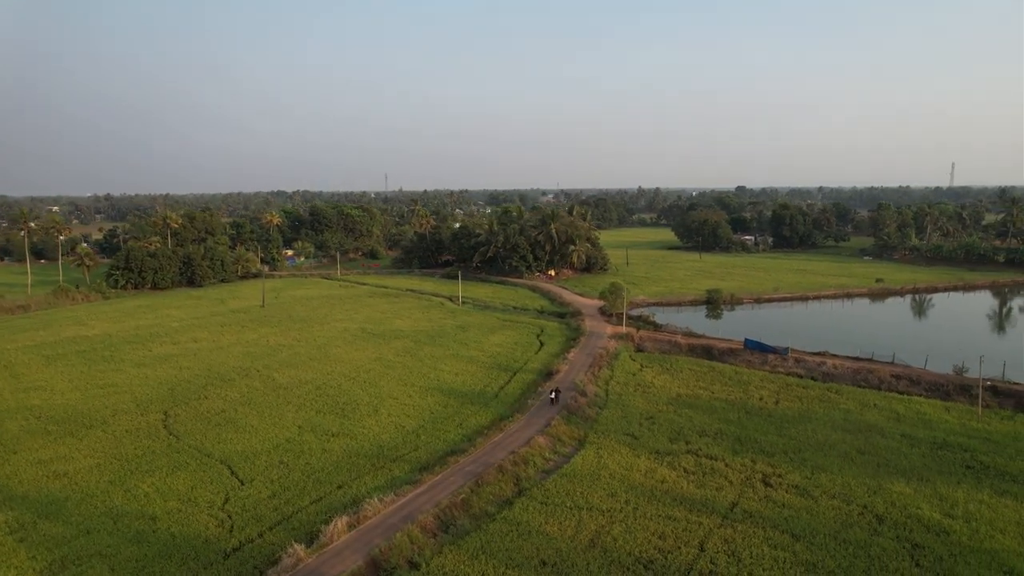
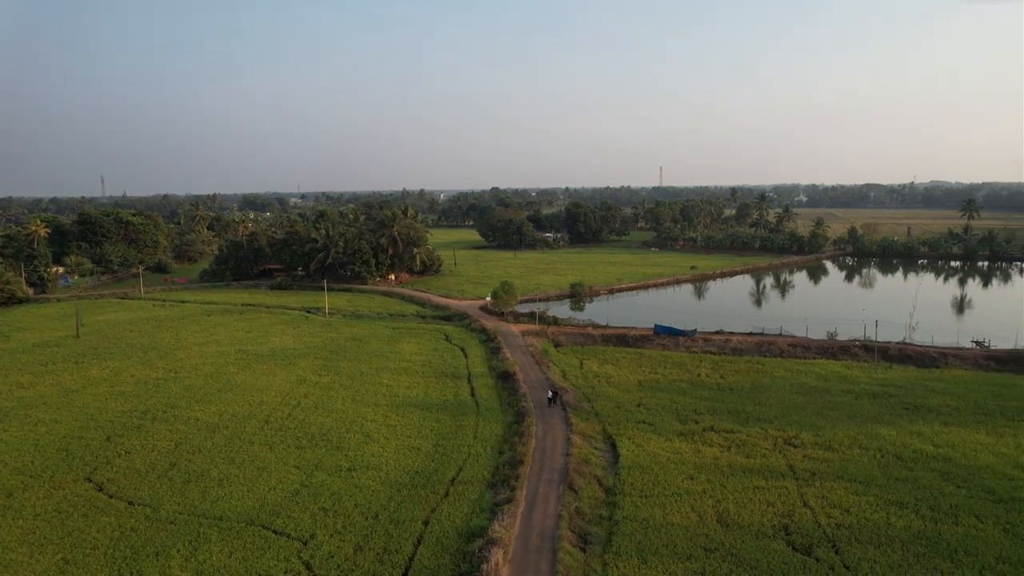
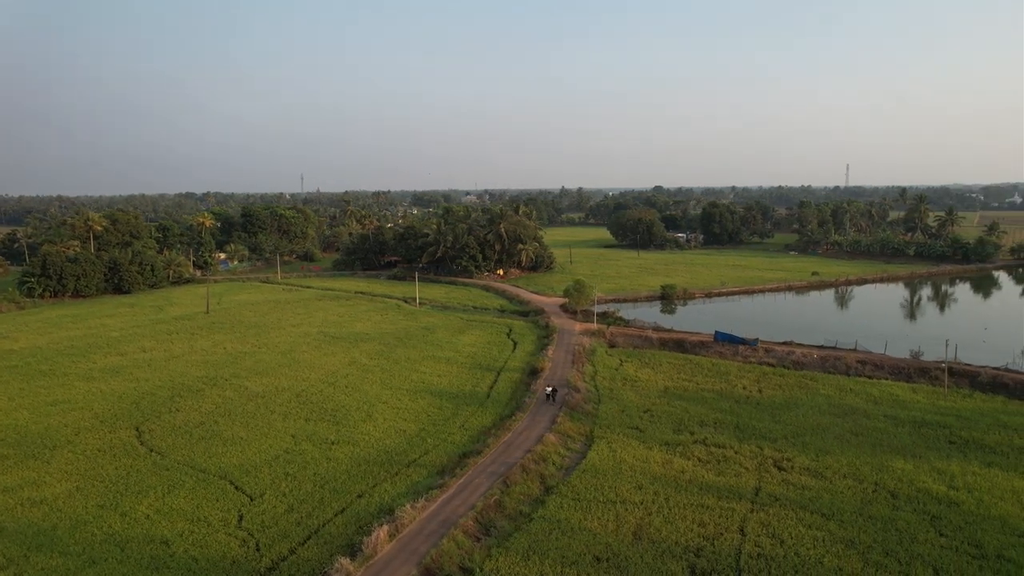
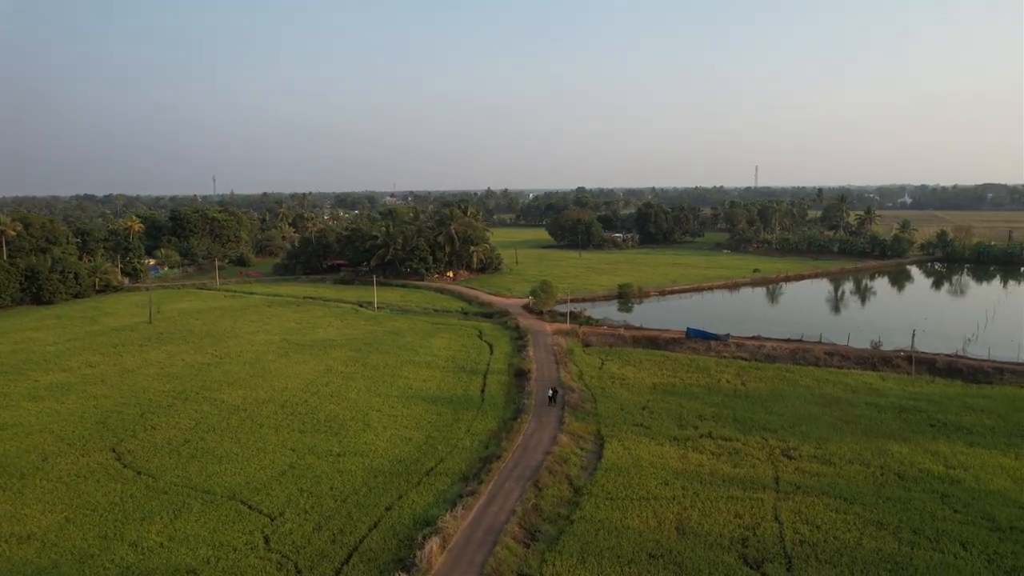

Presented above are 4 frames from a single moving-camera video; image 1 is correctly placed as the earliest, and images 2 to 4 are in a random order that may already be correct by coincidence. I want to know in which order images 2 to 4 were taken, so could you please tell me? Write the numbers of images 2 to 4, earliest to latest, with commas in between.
3, 4, 2
